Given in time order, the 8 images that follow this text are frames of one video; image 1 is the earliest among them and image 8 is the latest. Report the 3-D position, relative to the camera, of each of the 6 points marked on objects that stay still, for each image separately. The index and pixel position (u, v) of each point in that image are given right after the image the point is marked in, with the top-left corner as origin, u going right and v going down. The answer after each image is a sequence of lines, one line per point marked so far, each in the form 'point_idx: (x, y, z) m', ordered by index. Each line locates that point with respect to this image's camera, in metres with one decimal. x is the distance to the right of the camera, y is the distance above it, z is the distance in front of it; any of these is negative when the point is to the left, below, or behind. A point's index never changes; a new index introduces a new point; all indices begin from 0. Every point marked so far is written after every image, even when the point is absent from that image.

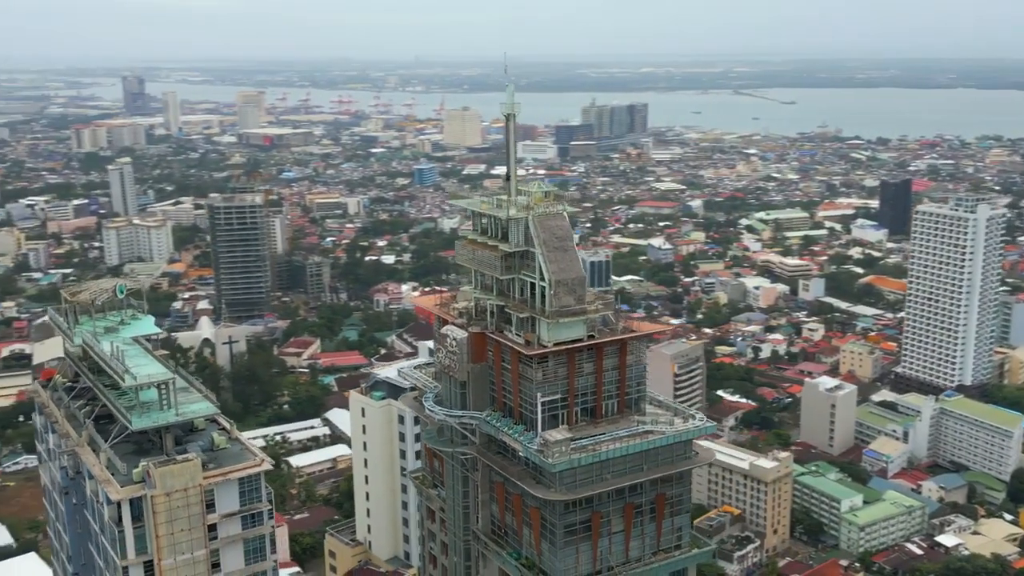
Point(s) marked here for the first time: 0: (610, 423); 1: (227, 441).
0: (+1.1, -1.3, +13.8) m
1: (-3.0, -1.5, +13.6) m
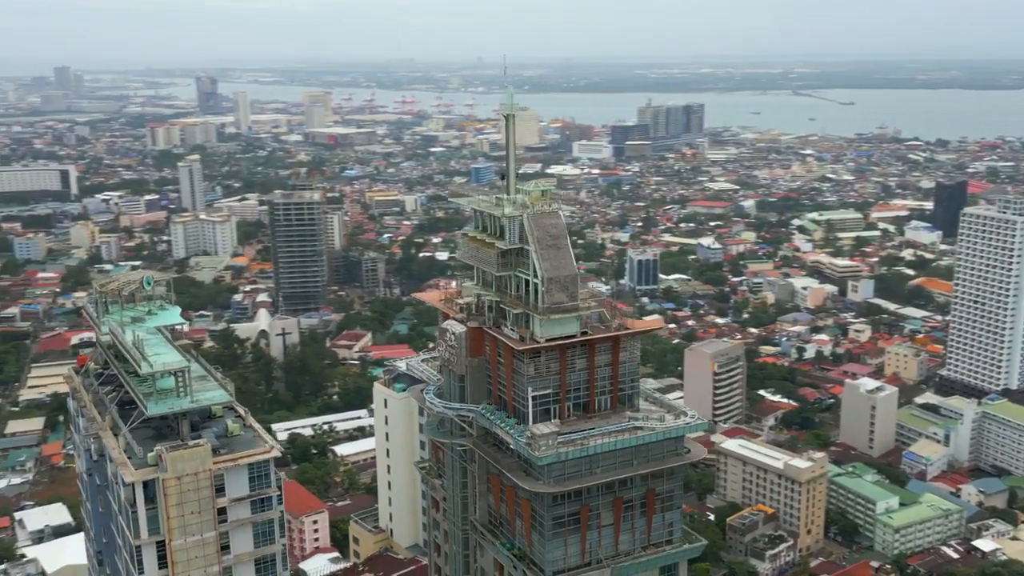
0: (+1.0, -1.4, +14.5) m
1: (-3.1, -1.5, +14.7) m
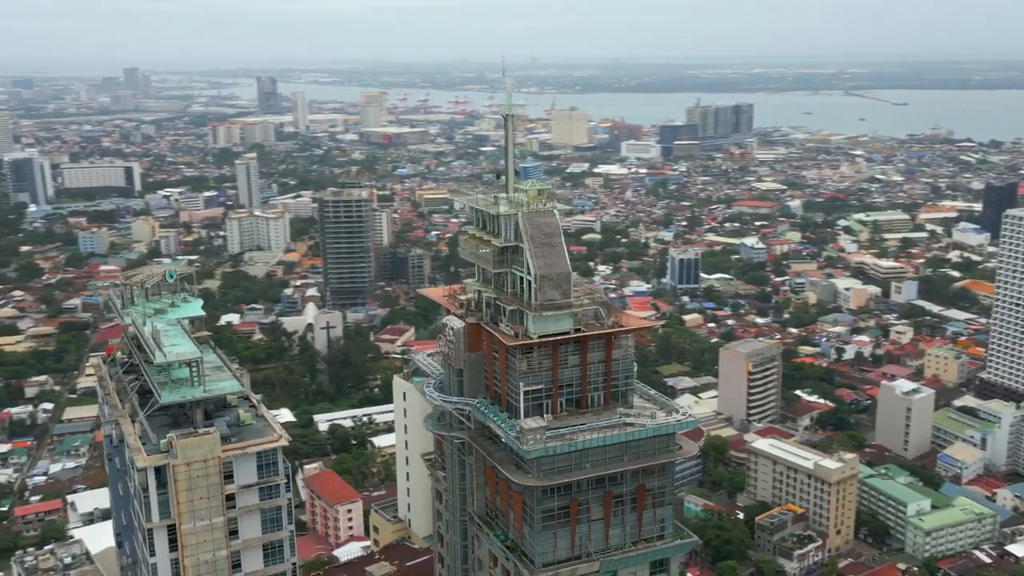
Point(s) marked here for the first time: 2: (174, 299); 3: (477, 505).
0: (+1.0, -1.4, +15.1) m
1: (-3.1, -1.5, +15.5) m
2: (-4.3, -0.1, +16.5) m
3: (-0.4, -2.6, +15.4) m
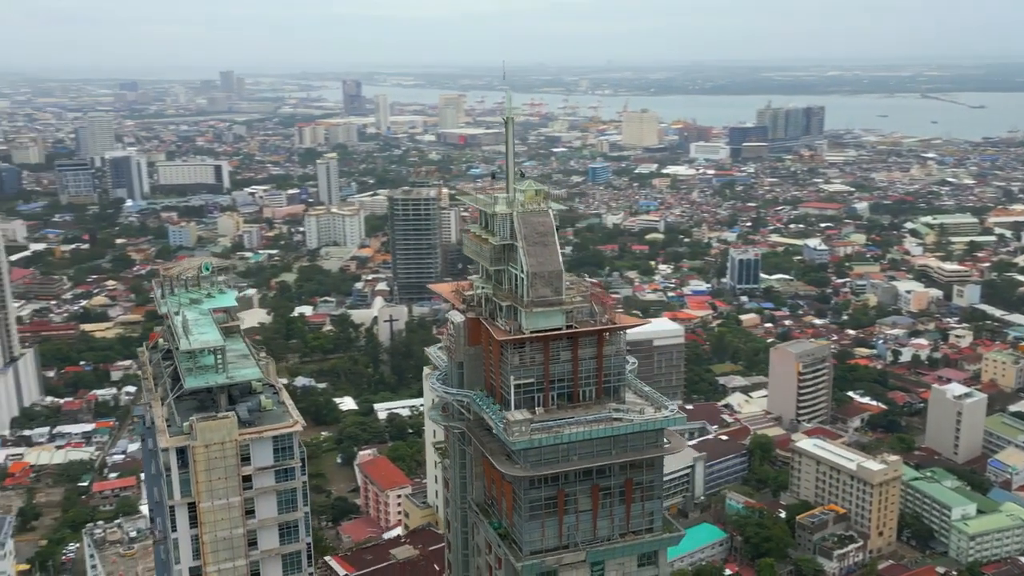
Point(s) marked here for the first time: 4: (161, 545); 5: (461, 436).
0: (+0.9, -1.5, +16.0) m
1: (-3.1, -1.5, +16.9) m
2: (-4.2, -0.1, +18.0) m
3: (-0.5, -2.6, +16.5) m
4: (-4.5, -3.3, +16.7) m
5: (-0.6, -1.9, +16.5) m
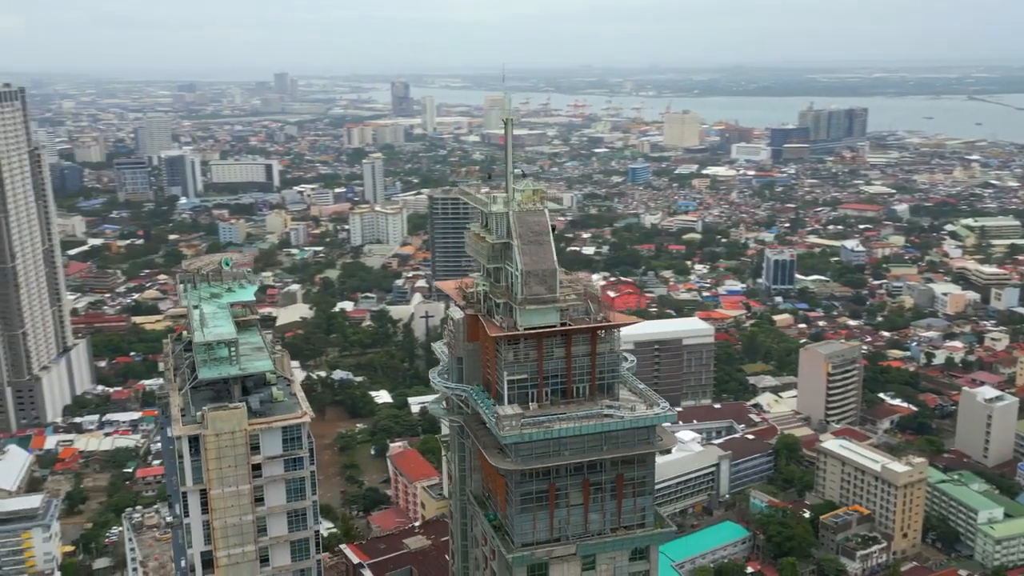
0: (+0.8, -1.5, +16.5) m
1: (-3.1, -1.5, +17.7) m
2: (-4.1, 0.0, +18.8) m
3: (-0.5, -2.6, +17.1) m
4: (-4.5, -3.3, +17.6) m
5: (-0.7, -1.9, +17.1) m
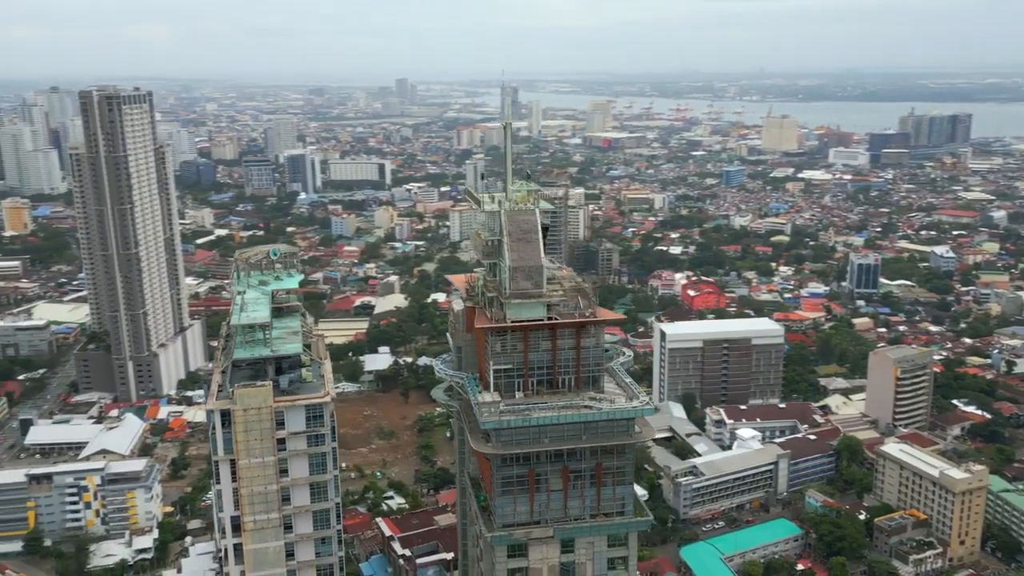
0: (+0.7, -1.5, +17.7) m
1: (-3.0, -1.4, +19.6) m
2: (-3.7, +0.2, +20.9) m
3: (-0.5, -2.5, +18.6) m
4: (-4.5, -3.1, +19.8) m
5: (-0.7, -1.8, +18.6) m
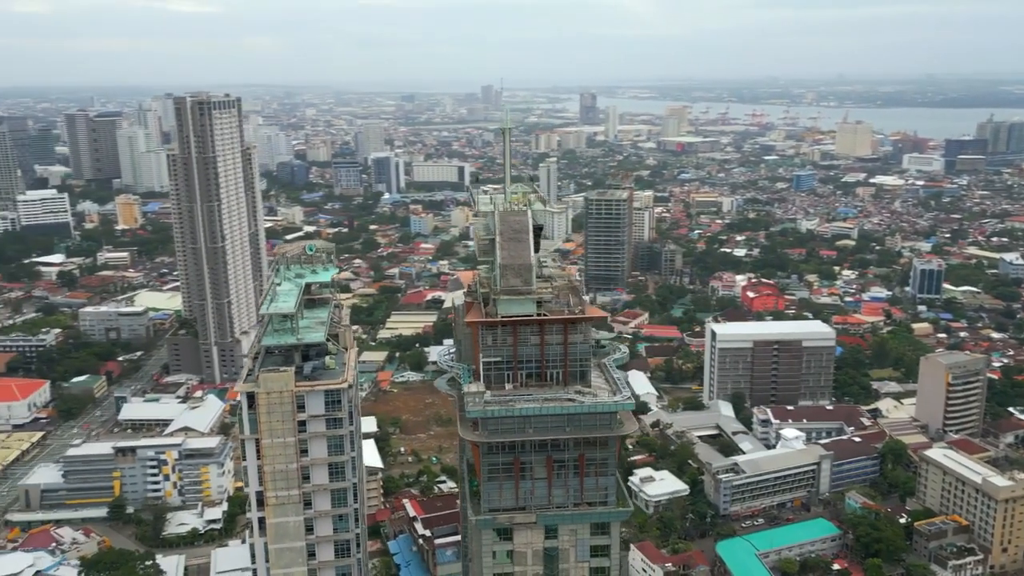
0: (+0.6, -1.4, +18.8) m
1: (-2.8, -1.2, +21.1) m
2: (-3.3, +0.3, +22.5) m
3: (-0.5, -2.4, +19.7) m
4: (-4.3, -2.9, +21.5) m
5: (-0.7, -1.7, +19.8) m
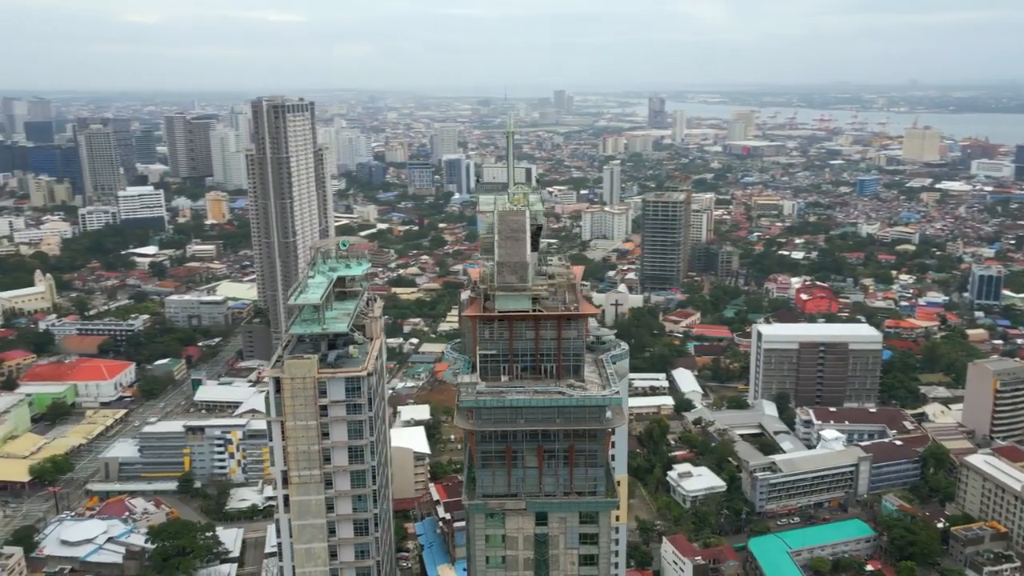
0: (+0.6, -1.2, +19.5) m
1: (-2.5, -0.9, +22.2) m
2: (-2.8, +0.6, +23.6) m
3: (-0.5, -2.2, +20.6) m
4: (-4.0, -2.6, +22.7) m
5: (-0.5, -1.5, +20.7) m
